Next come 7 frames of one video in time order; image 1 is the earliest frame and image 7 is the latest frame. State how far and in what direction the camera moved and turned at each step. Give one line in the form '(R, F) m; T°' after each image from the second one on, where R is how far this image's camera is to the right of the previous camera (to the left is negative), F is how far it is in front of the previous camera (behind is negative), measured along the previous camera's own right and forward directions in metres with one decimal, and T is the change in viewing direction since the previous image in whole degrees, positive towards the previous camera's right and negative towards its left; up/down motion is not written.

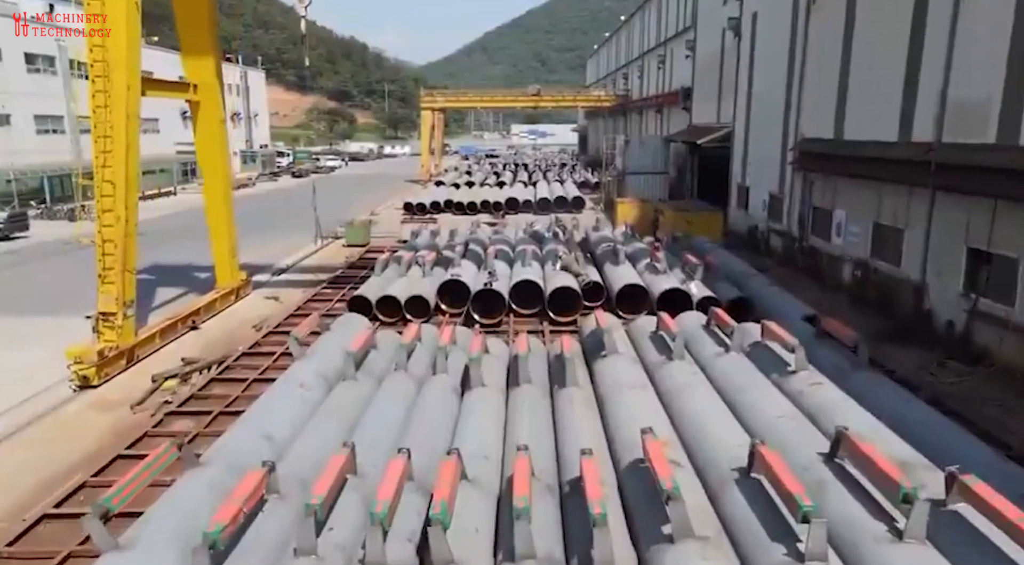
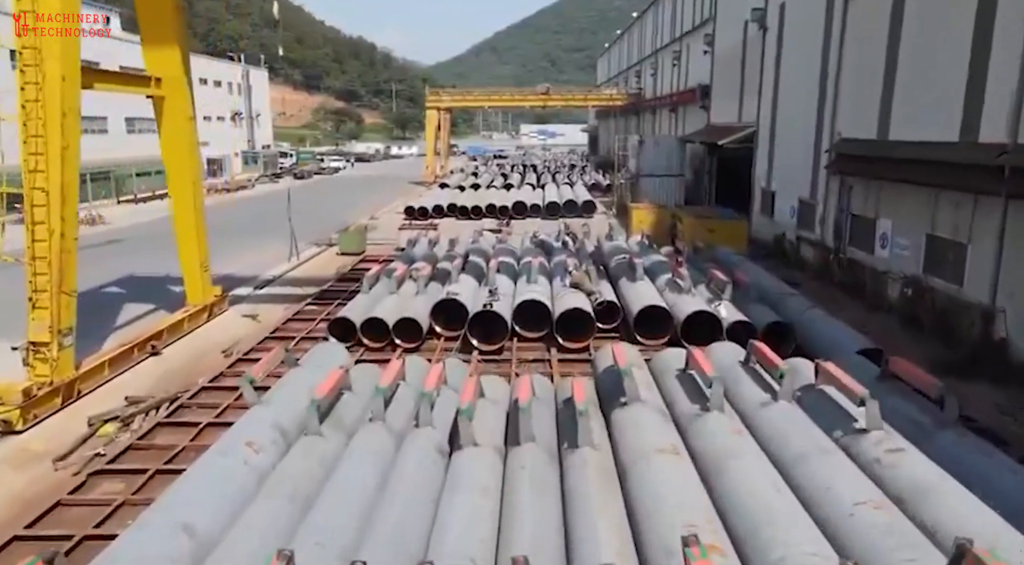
(+0.1, +1.3) m; -1°
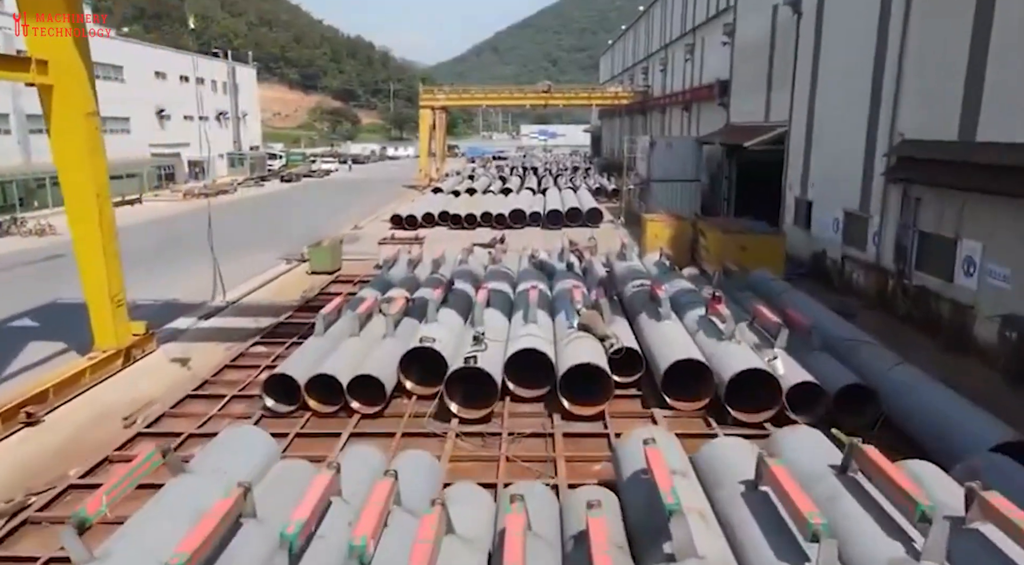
(+0.1, +2.3) m; 0°
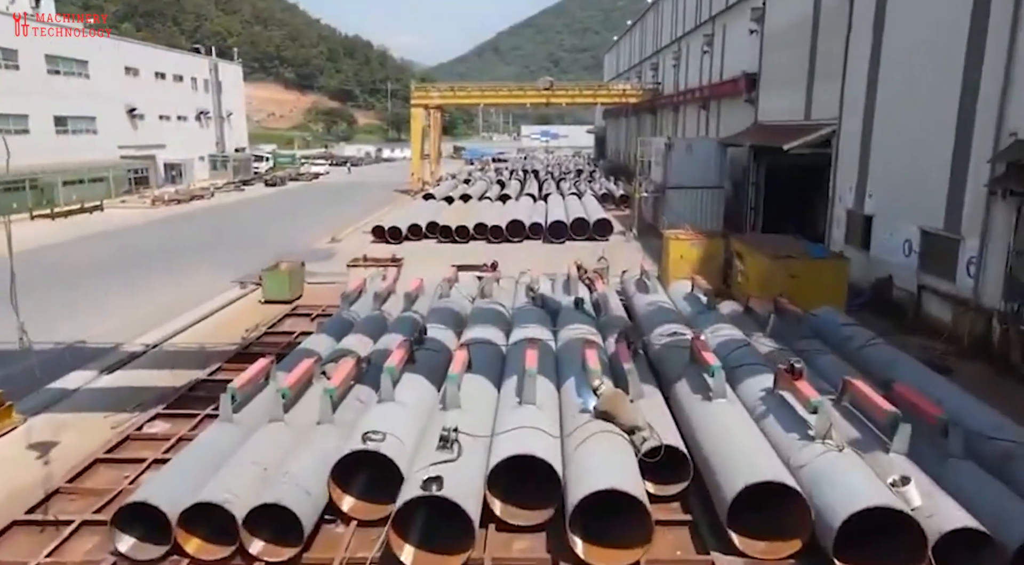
(+0.1, +2.6) m; 0°
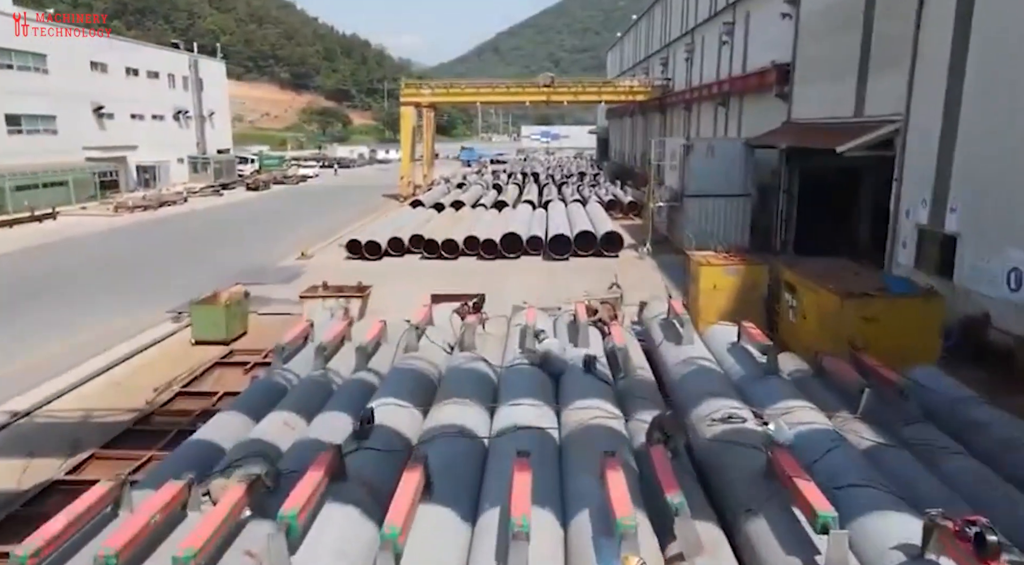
(+0.1, +2.5) m; 0°
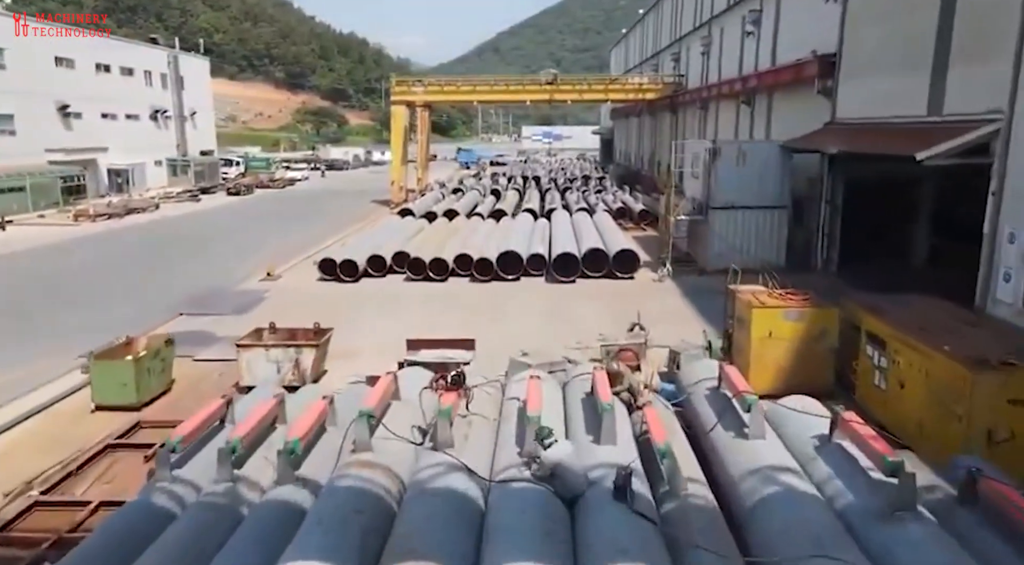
(0.0, +2.3) m; 0°
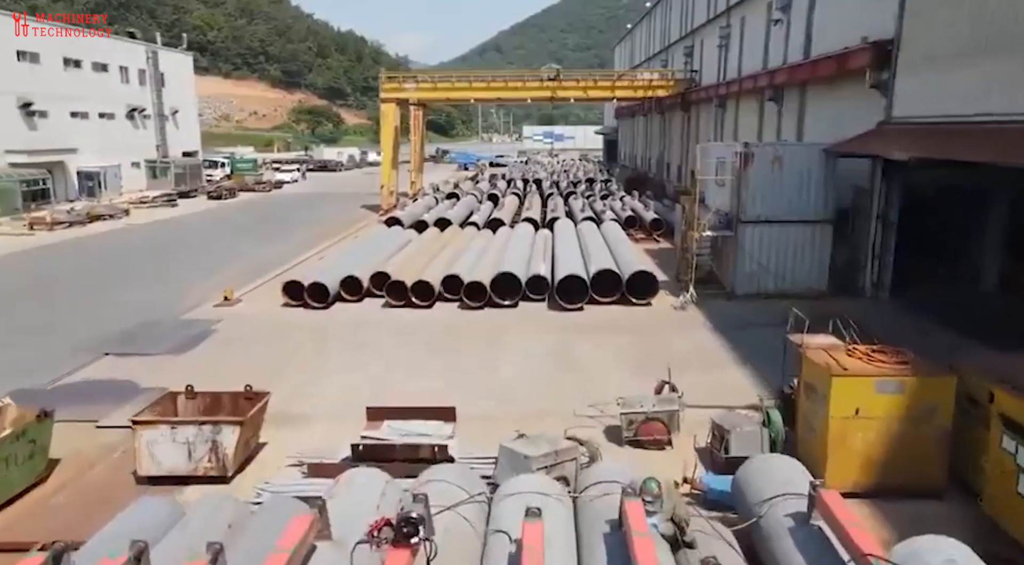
(+0.1, +2.1) m; 0°
